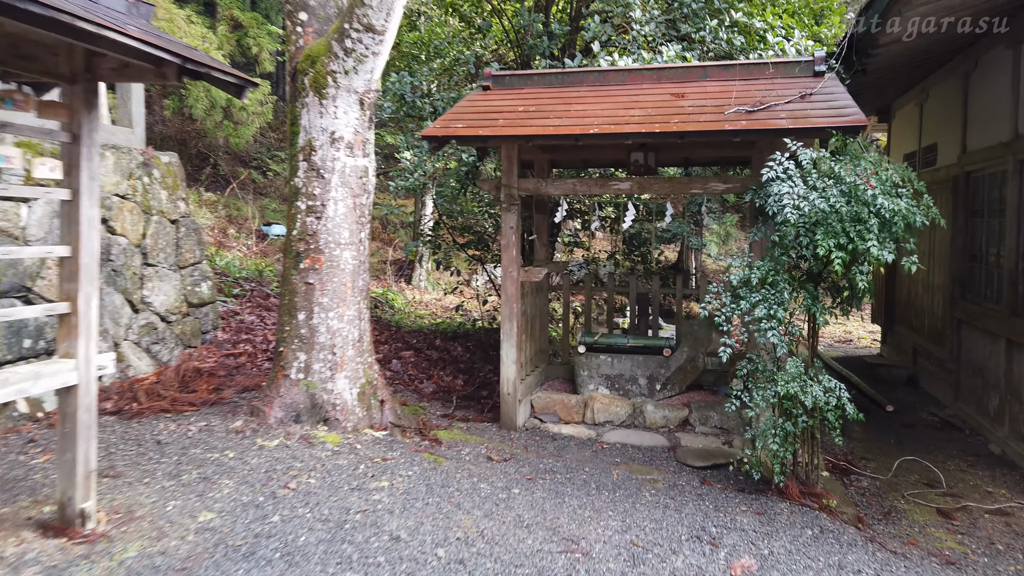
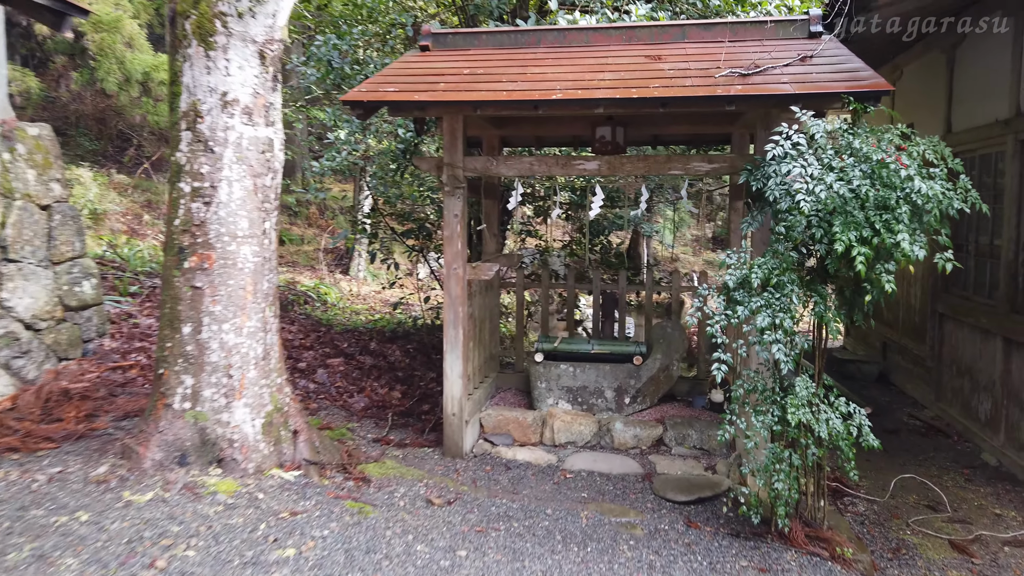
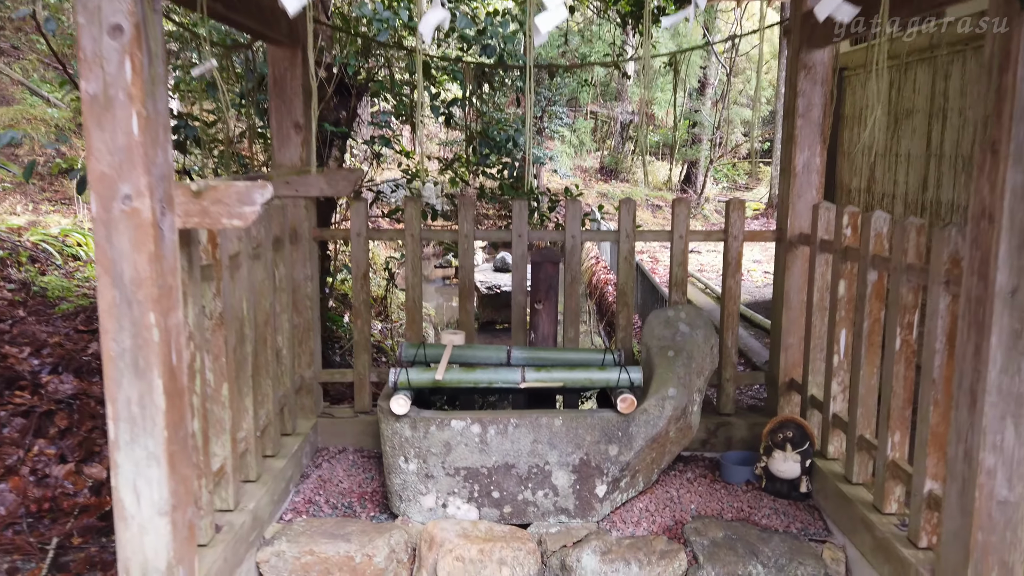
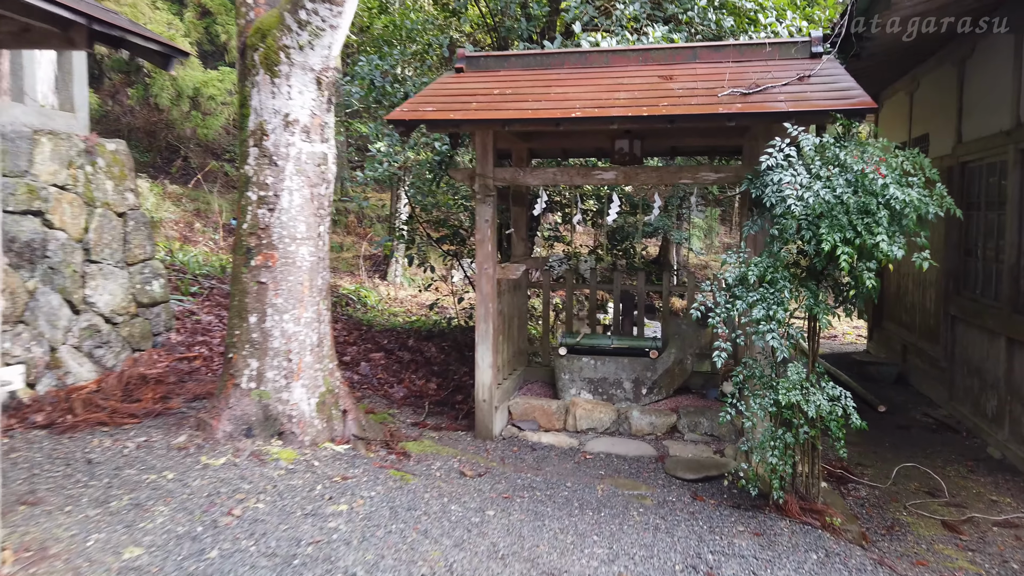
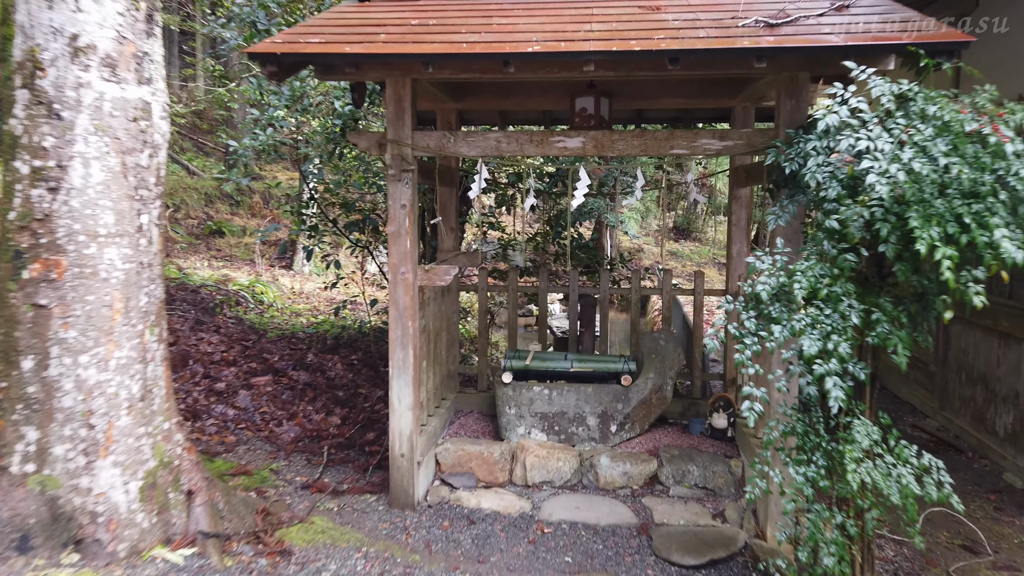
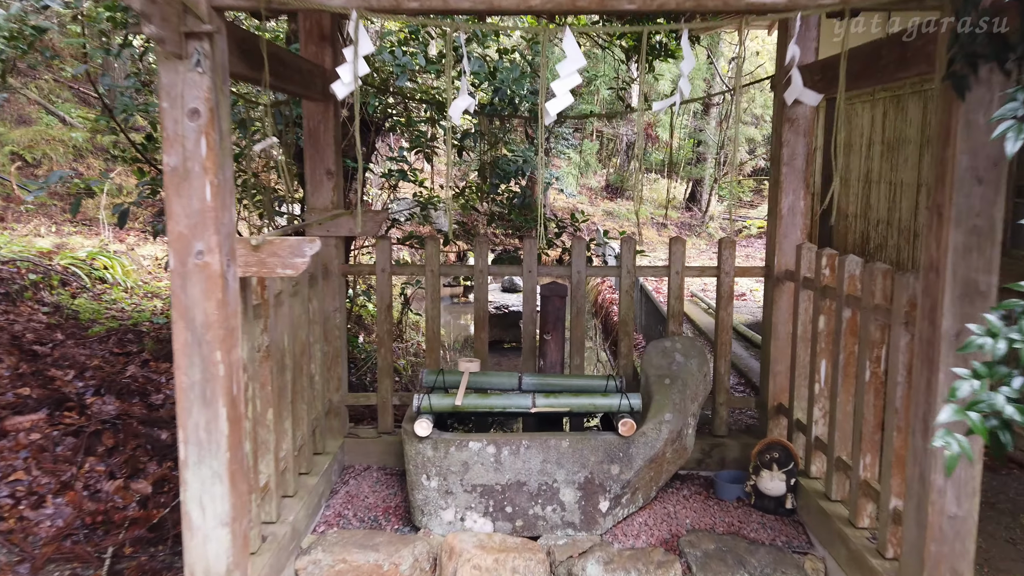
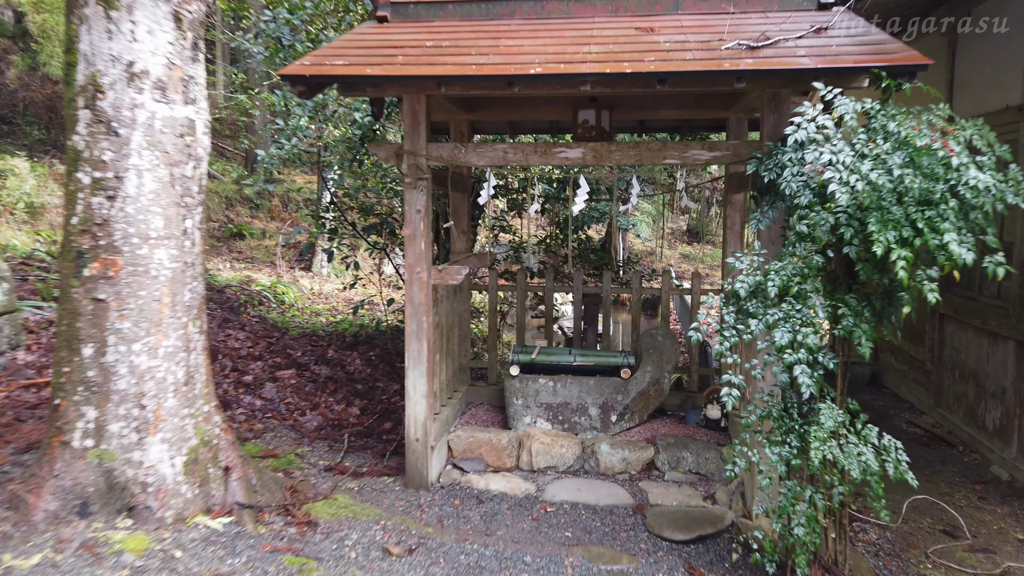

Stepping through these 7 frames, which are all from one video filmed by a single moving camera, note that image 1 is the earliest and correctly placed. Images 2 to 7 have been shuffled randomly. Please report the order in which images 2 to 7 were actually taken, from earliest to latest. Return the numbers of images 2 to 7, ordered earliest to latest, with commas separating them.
4, 2, 7, 5, 6, 3
